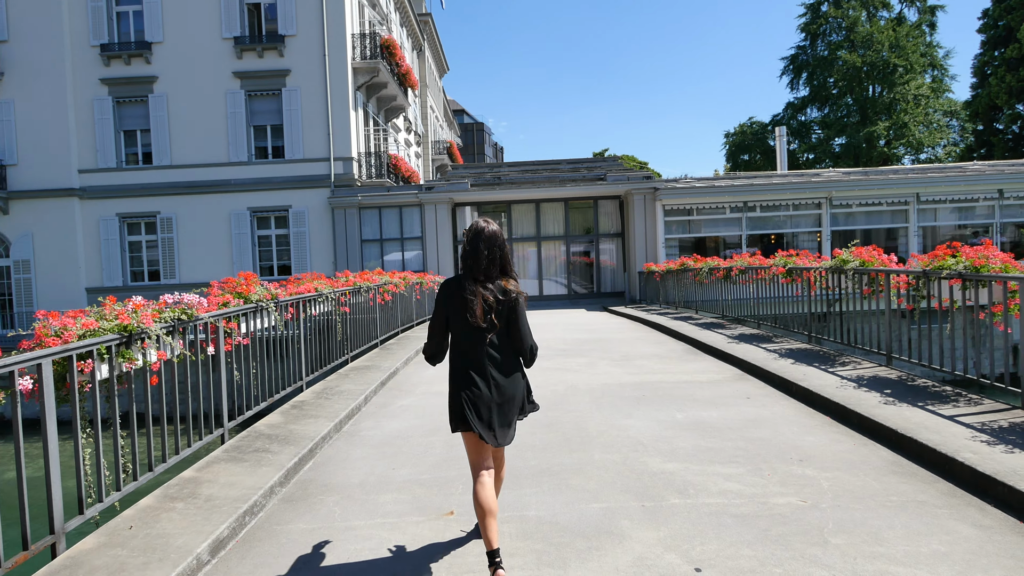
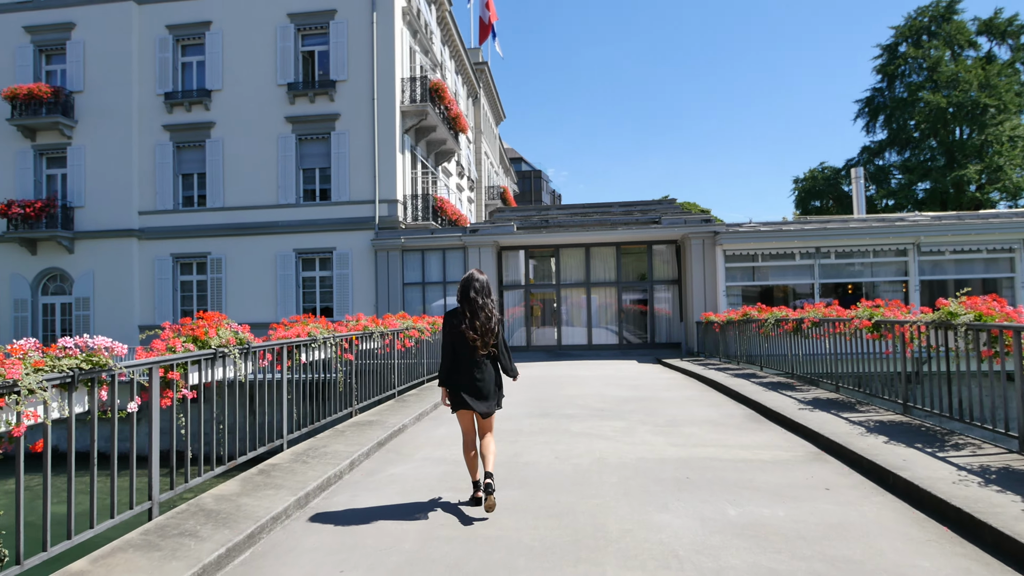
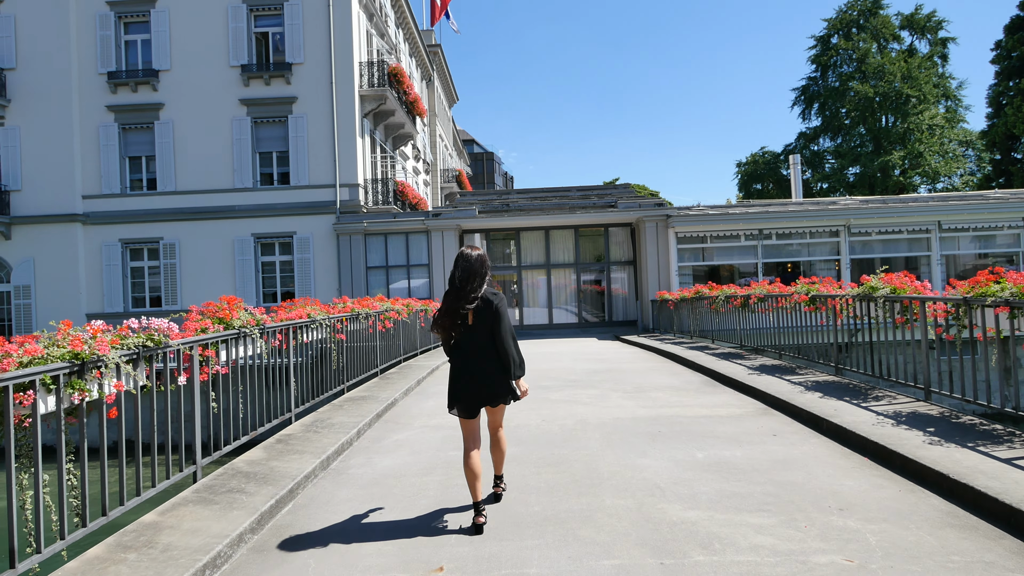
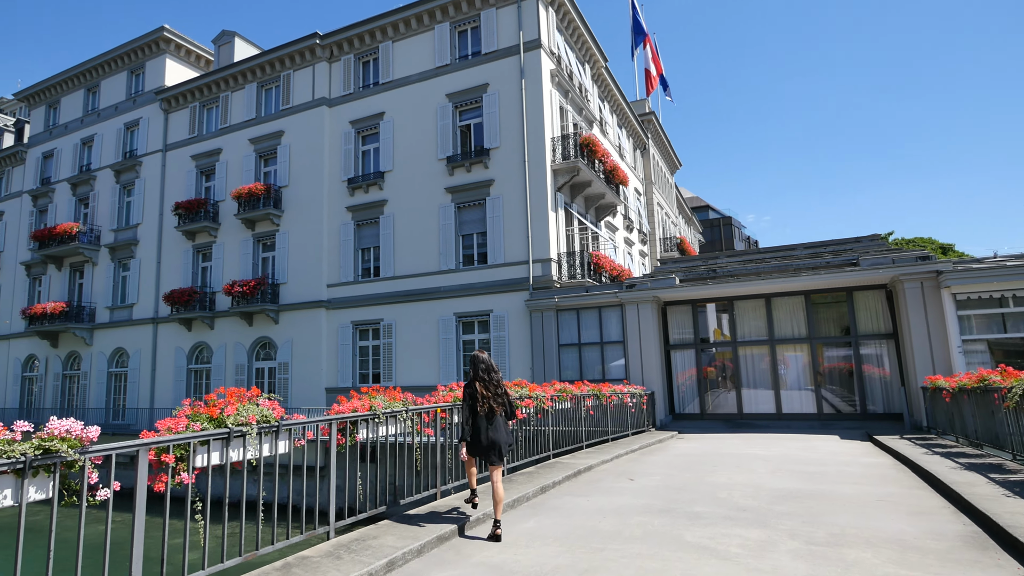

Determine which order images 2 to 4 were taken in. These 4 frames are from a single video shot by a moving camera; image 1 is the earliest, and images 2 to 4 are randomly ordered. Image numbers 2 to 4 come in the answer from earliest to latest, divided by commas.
3, 2, 4
